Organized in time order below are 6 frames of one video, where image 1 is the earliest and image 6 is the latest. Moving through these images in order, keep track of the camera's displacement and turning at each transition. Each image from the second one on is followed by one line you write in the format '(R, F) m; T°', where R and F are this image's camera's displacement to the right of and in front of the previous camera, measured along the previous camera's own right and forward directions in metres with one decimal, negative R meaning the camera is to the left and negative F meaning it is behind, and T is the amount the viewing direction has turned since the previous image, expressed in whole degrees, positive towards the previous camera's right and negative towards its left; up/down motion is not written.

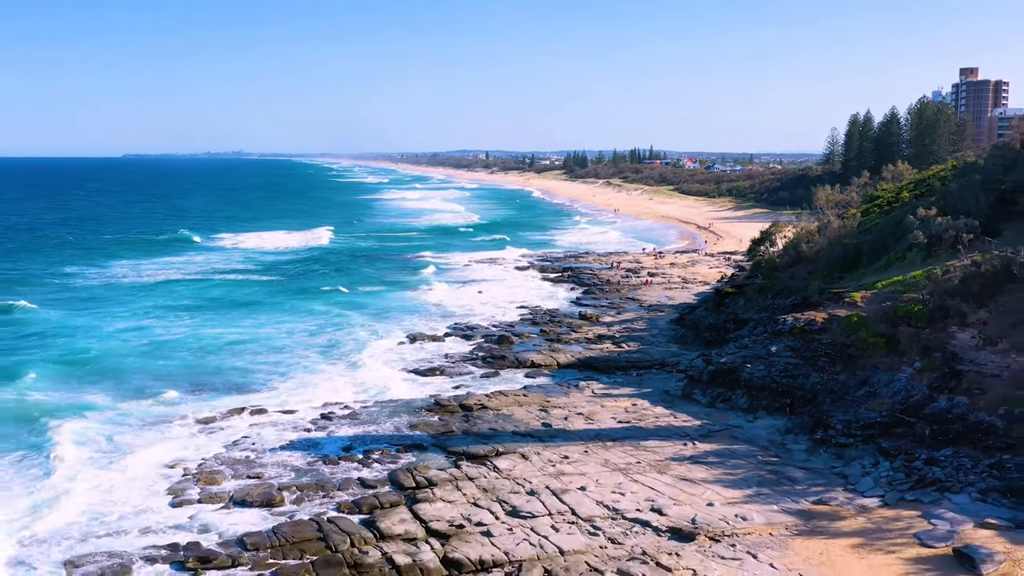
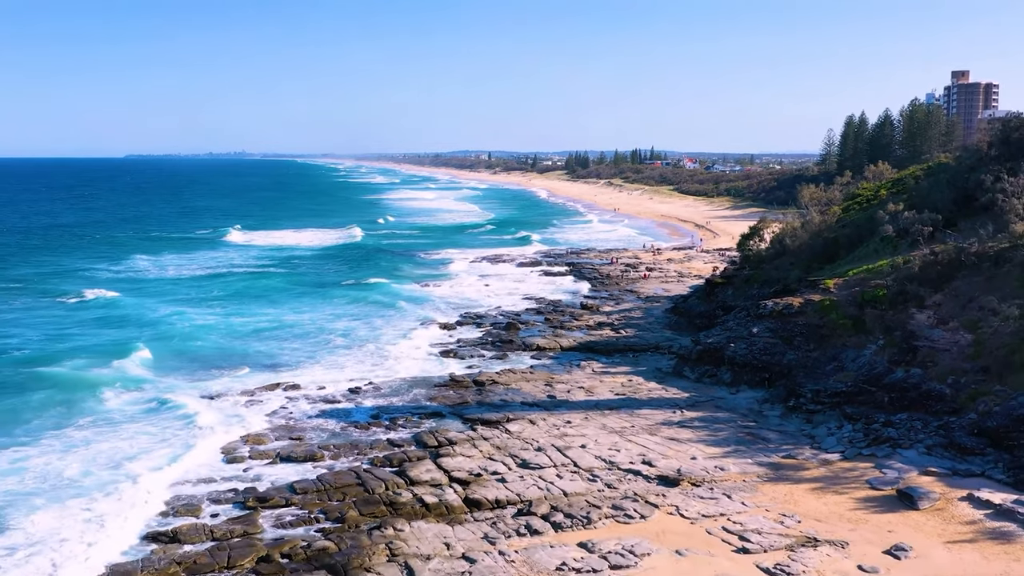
(-0.2, -2.4) m; 0°
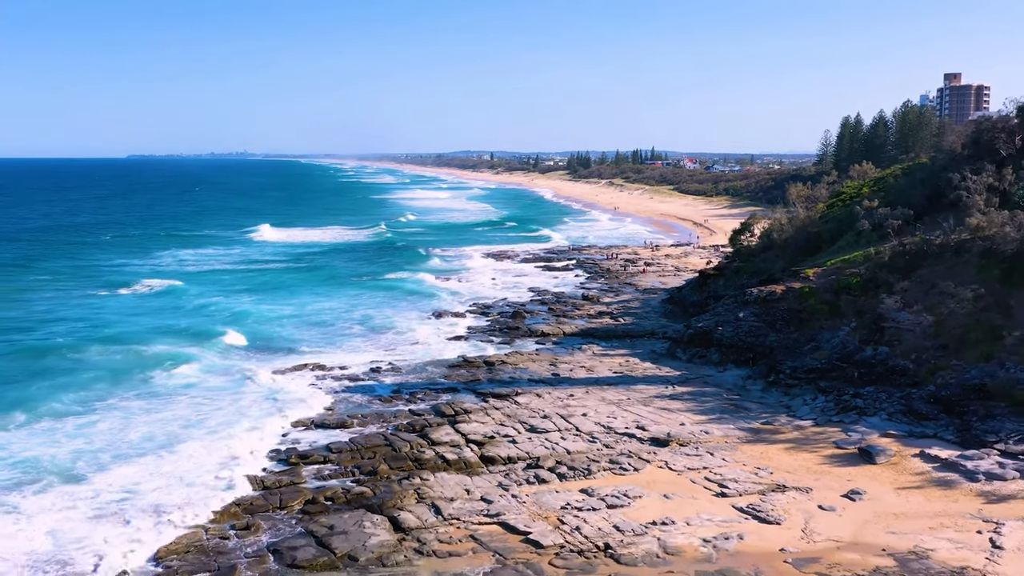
(-0.2, -2.2) m; 0°
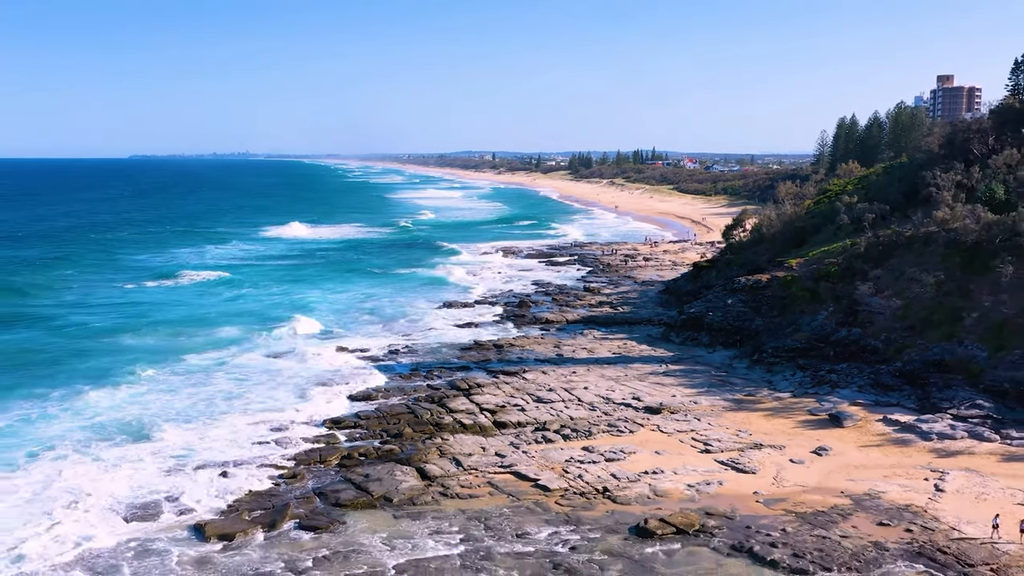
(-0.2, -2.3) m; 0°
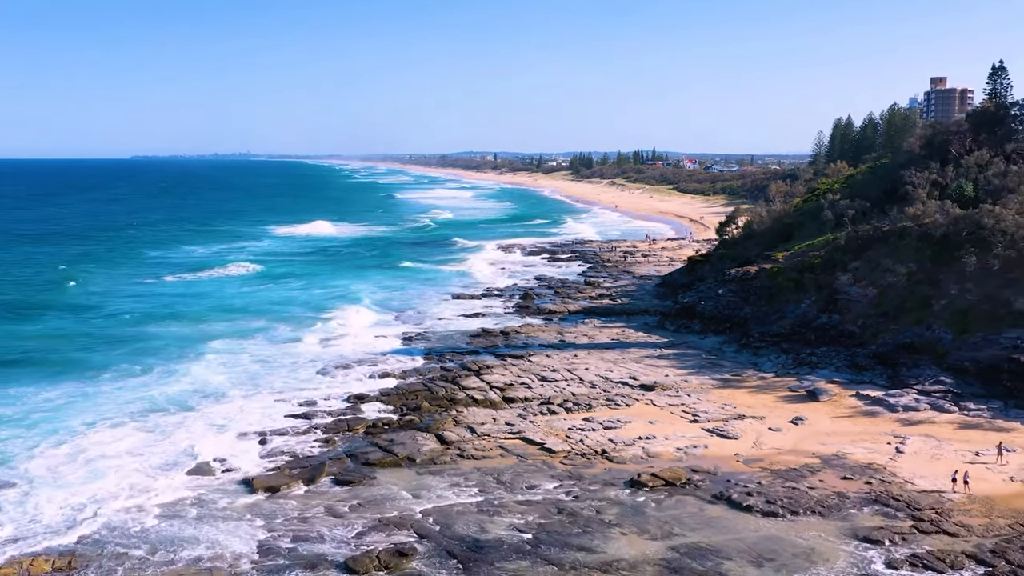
(-0.2, -2.1) m; 0°
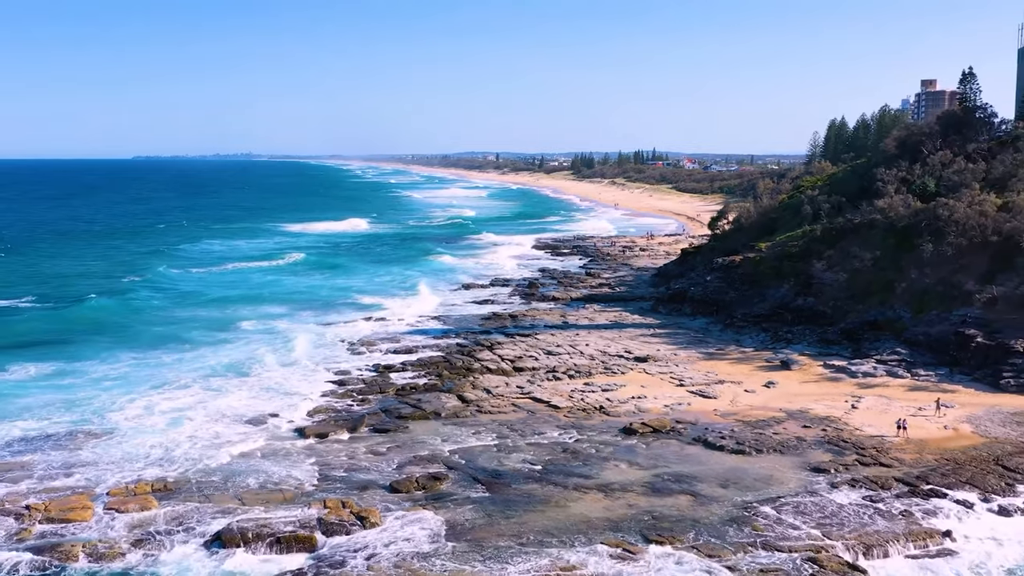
(-0.3, -3.0) m; 0°
